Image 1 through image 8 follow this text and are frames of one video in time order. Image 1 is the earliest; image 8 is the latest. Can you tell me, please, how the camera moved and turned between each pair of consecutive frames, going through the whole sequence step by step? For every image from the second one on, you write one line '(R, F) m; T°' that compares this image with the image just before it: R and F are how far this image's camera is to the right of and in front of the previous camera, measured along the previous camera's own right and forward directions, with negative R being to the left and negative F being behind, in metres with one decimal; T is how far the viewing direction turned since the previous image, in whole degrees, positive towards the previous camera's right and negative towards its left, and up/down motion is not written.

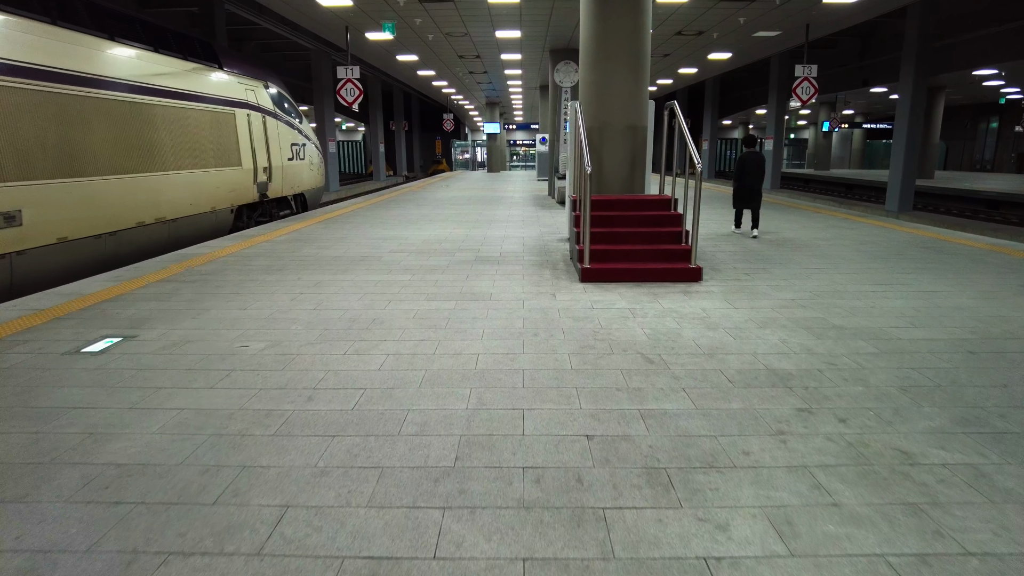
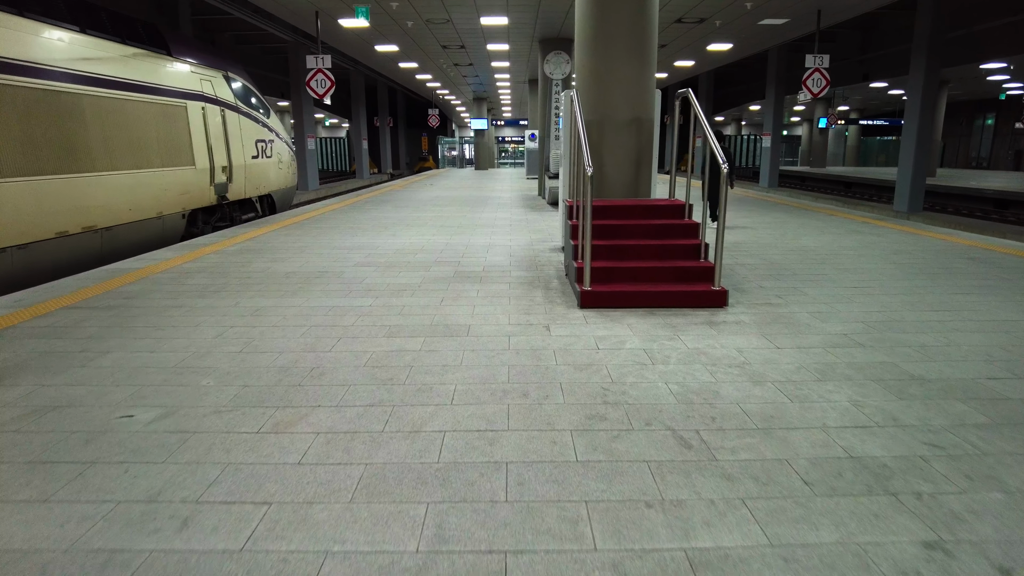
(0.0, +1.0) m; +1°
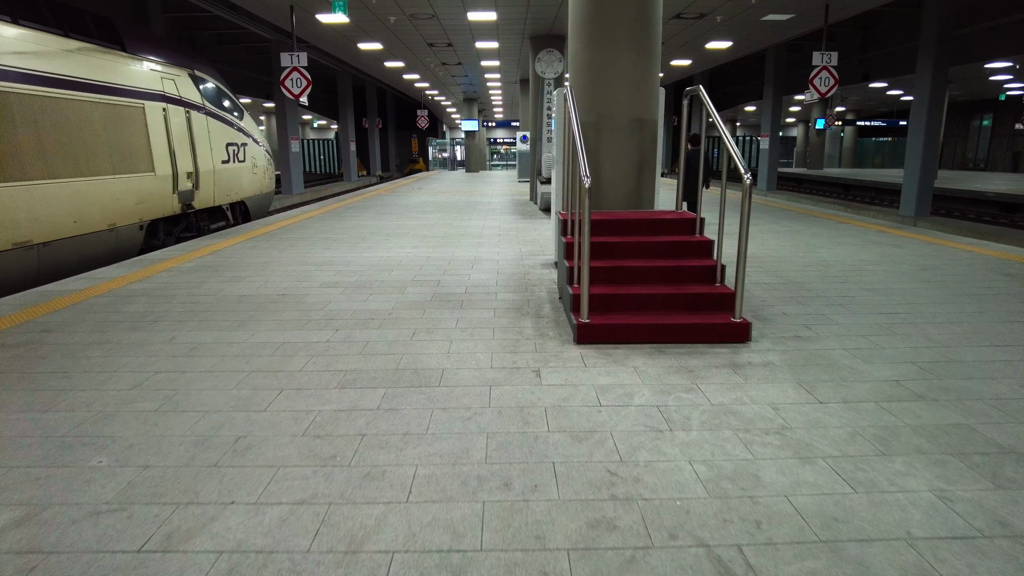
(+0.1, +0.7) m; +1°
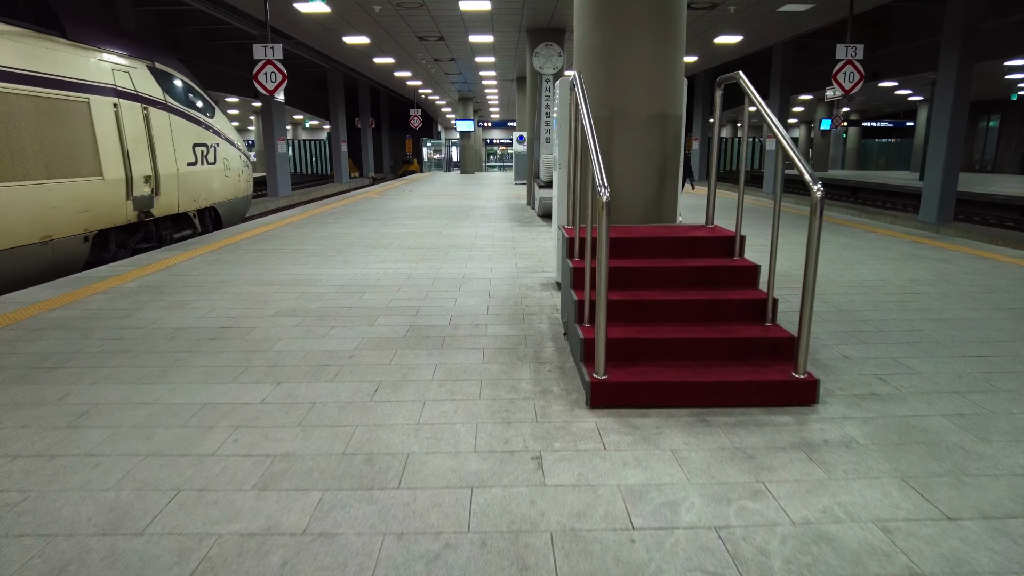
(0.0, +1.0) m; 0°
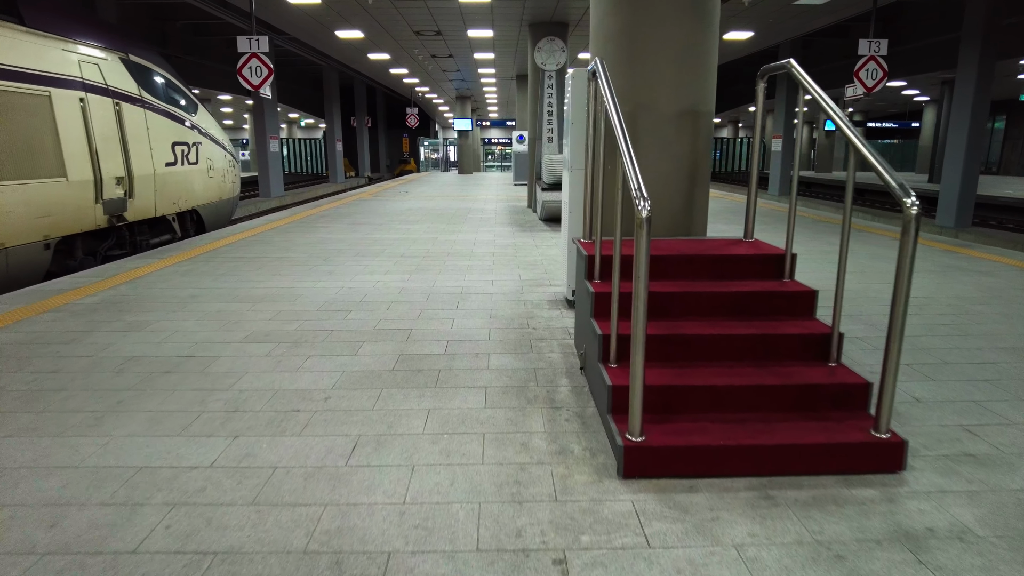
(-0.1, +0.6) m; 0°
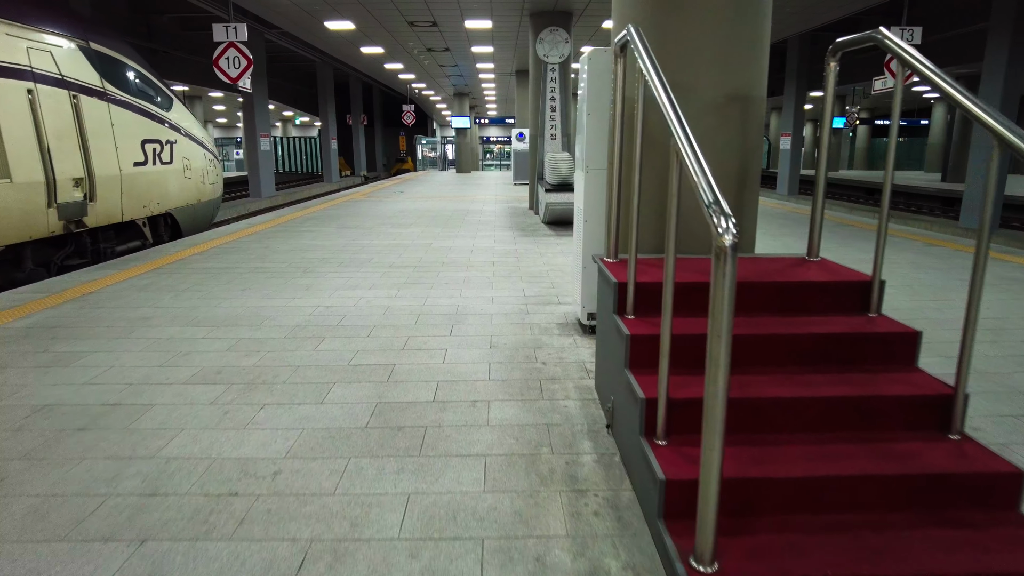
(0.0, +0.8) m; 0°
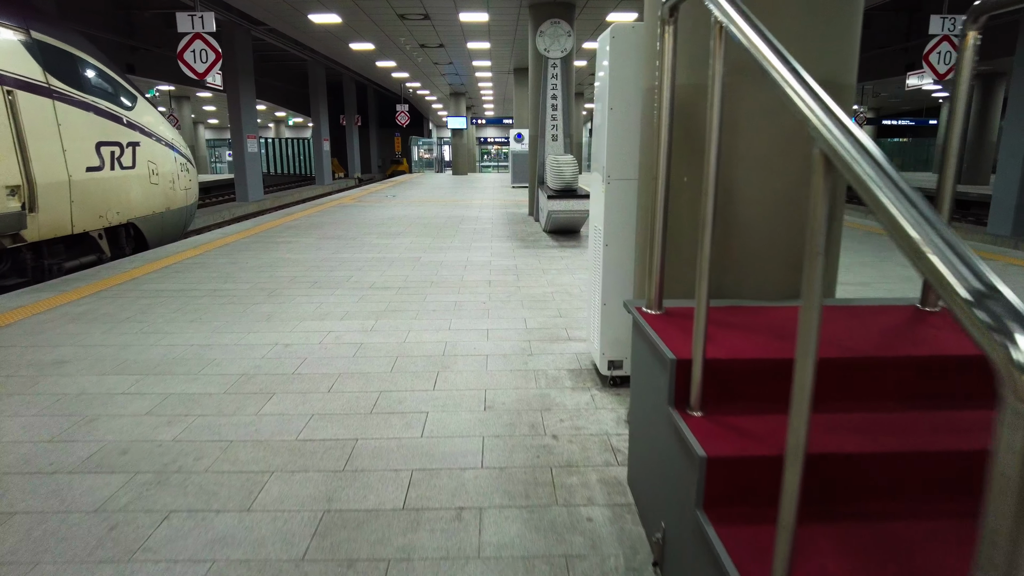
(0.0, +0.9) m; 0°
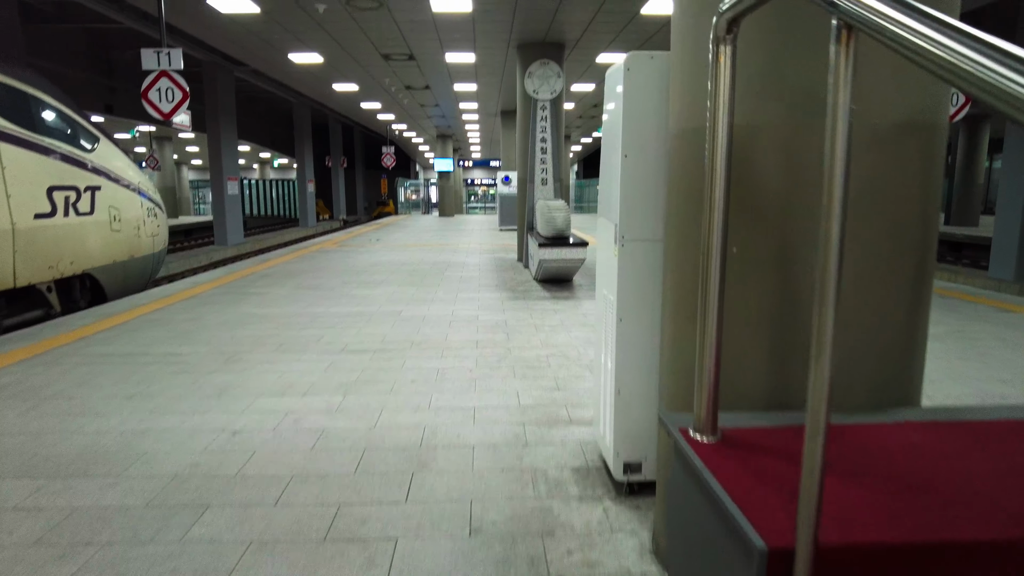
(0.0, +0.6) m; +1°
